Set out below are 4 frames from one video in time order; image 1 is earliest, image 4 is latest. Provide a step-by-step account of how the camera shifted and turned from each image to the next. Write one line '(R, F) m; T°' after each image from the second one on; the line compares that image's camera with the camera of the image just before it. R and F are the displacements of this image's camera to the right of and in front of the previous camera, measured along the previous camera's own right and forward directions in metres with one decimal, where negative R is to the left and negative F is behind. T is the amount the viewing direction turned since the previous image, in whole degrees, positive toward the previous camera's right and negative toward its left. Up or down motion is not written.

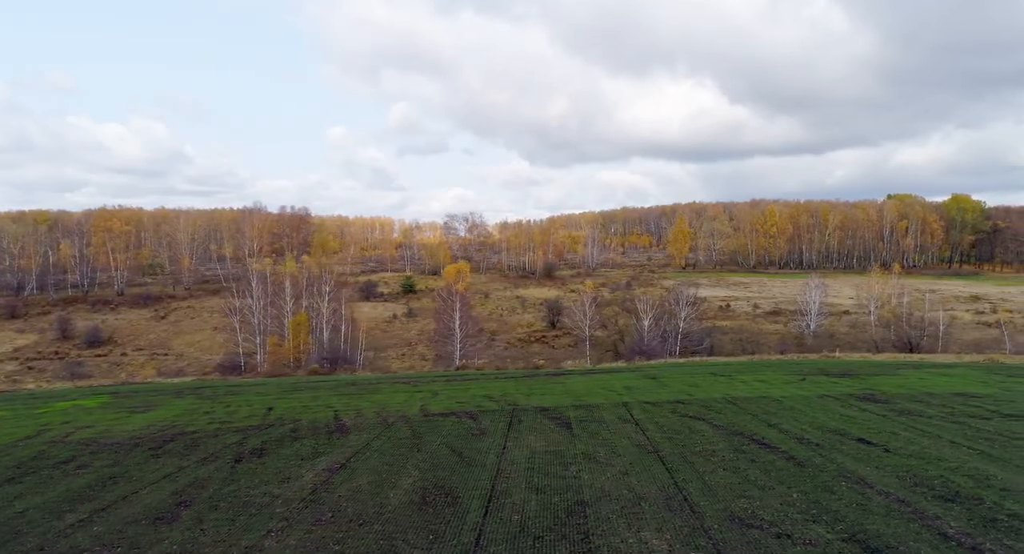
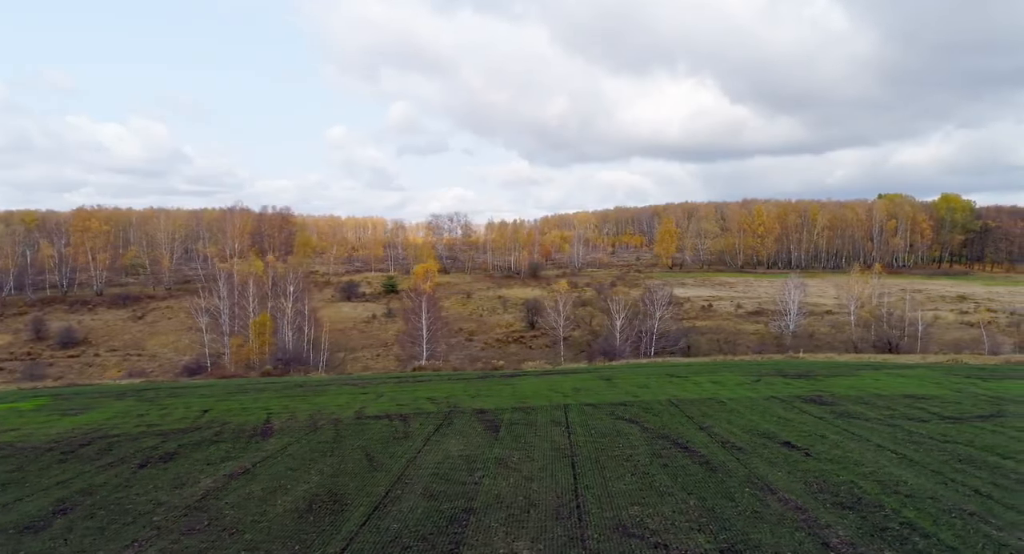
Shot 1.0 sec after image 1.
(+2.3, +0.4) m; 0°
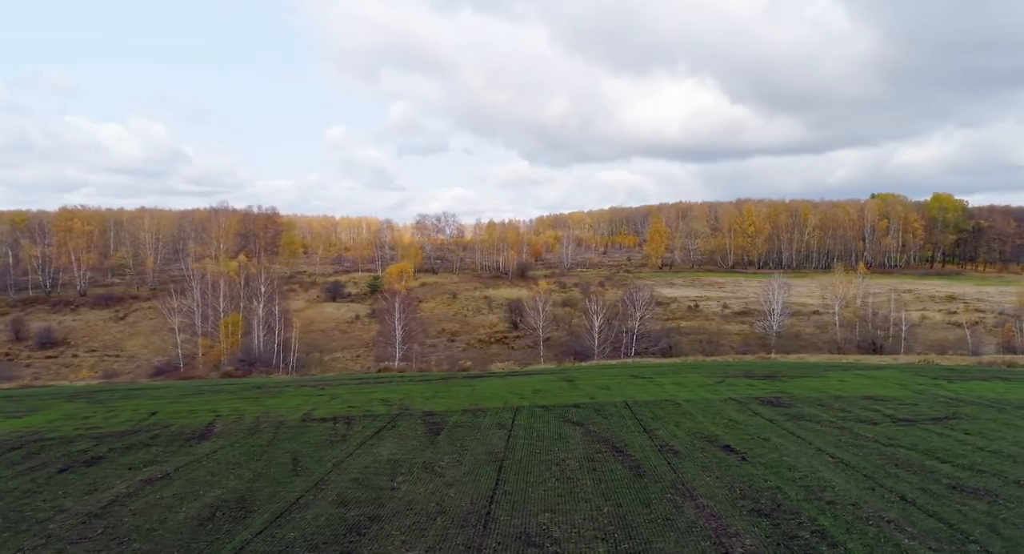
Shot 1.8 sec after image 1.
(+1.8, +0.3) m; 0°
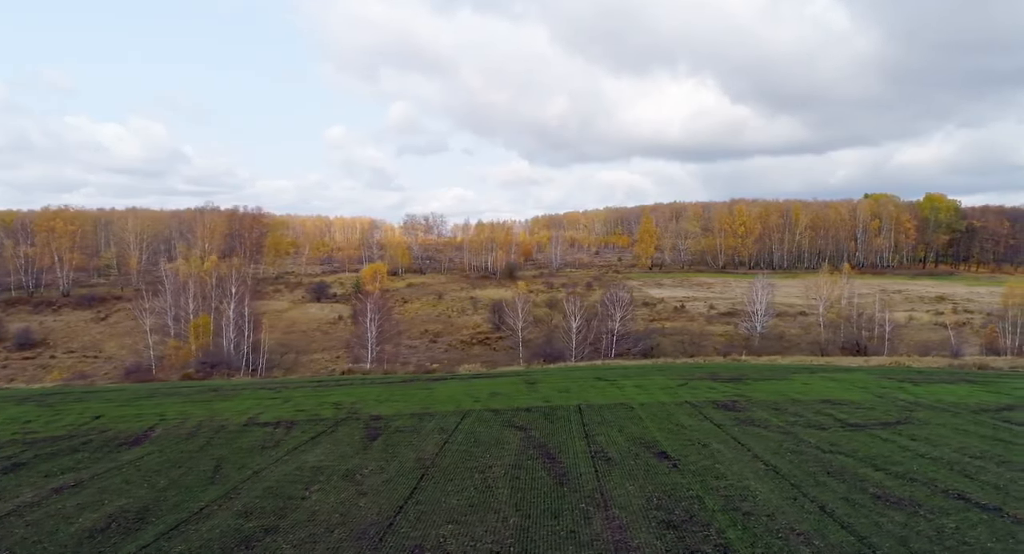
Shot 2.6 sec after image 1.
(+1.8, +0.4) m; 0°
